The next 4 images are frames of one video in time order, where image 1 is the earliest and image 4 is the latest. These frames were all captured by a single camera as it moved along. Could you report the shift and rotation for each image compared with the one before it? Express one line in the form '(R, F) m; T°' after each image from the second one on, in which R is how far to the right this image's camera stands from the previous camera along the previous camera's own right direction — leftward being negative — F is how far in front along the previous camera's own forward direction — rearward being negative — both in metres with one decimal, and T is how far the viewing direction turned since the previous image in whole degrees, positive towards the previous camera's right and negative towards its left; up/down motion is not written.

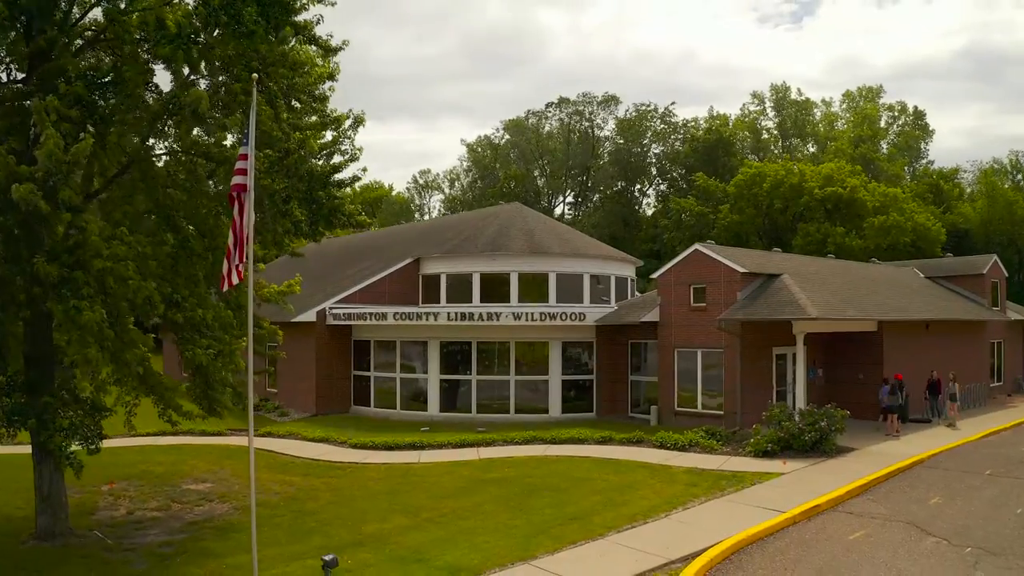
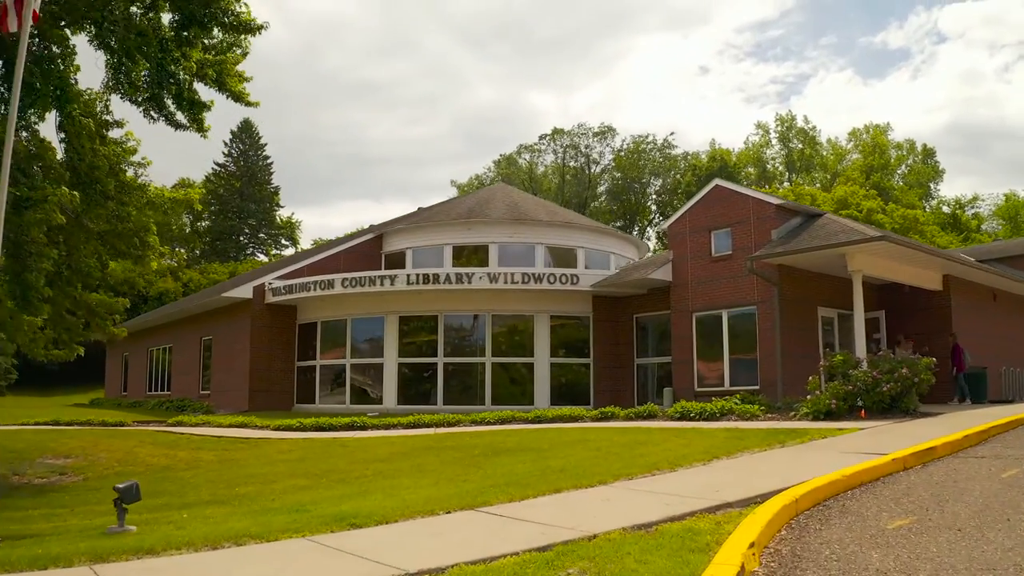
(+0.5, +5.2) m; 0°
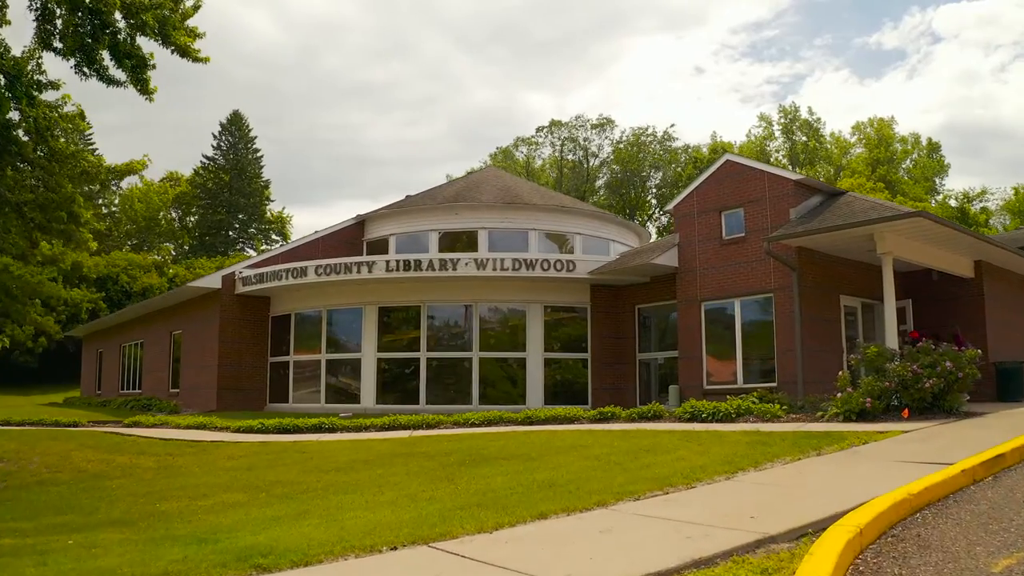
(+0.2, +1.9) m; 0°
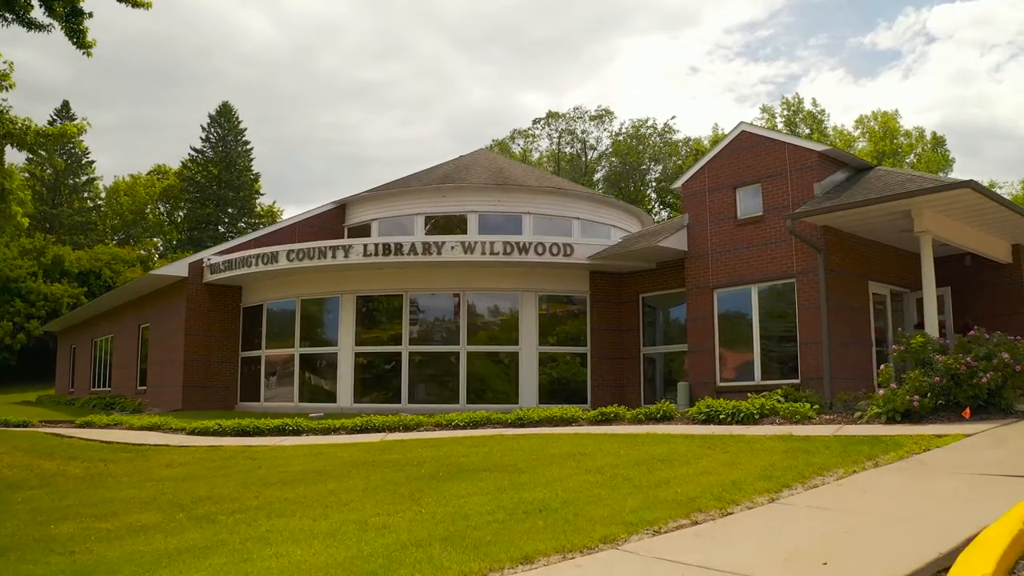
(+0.1, +1.8) m; 0°
